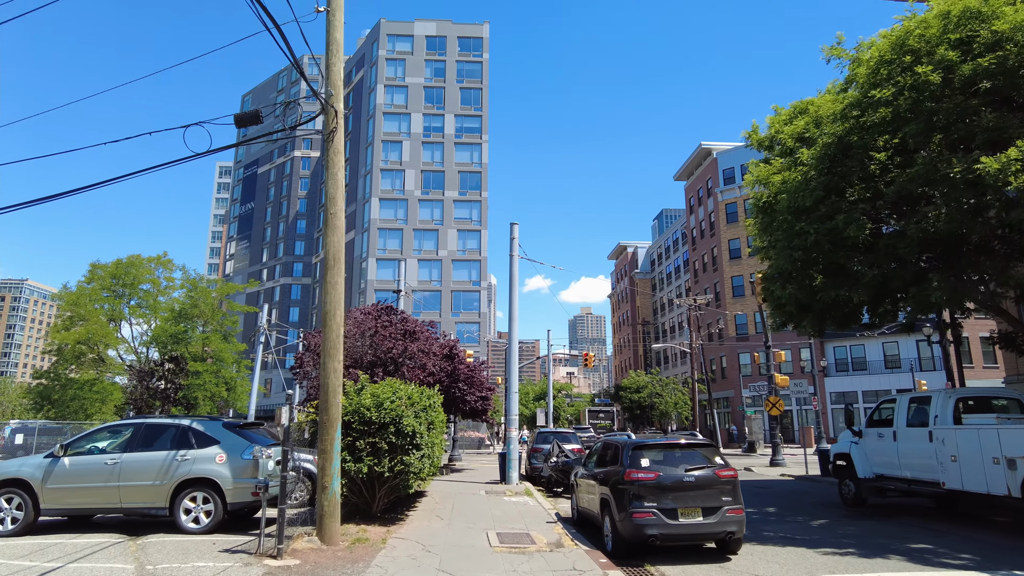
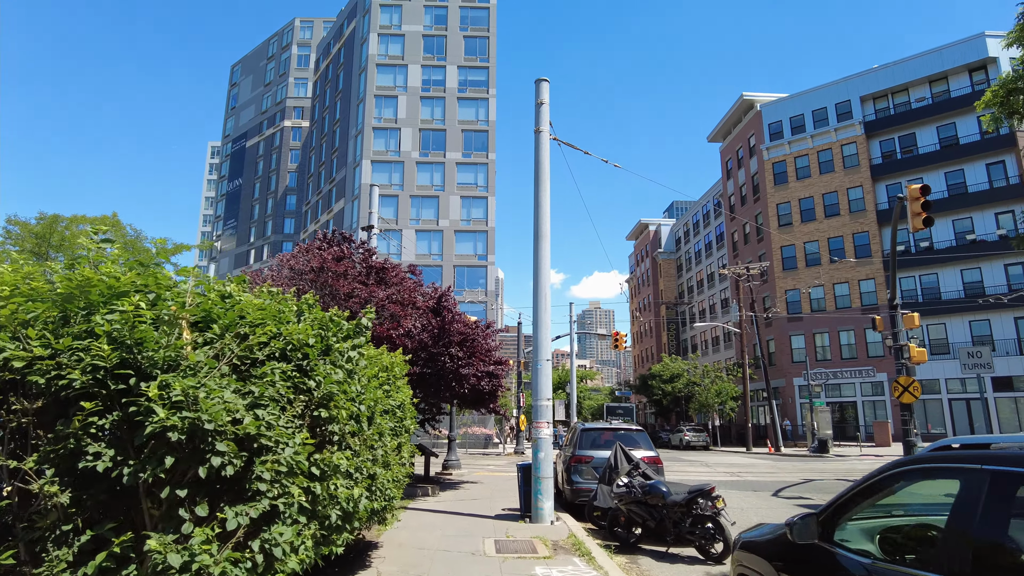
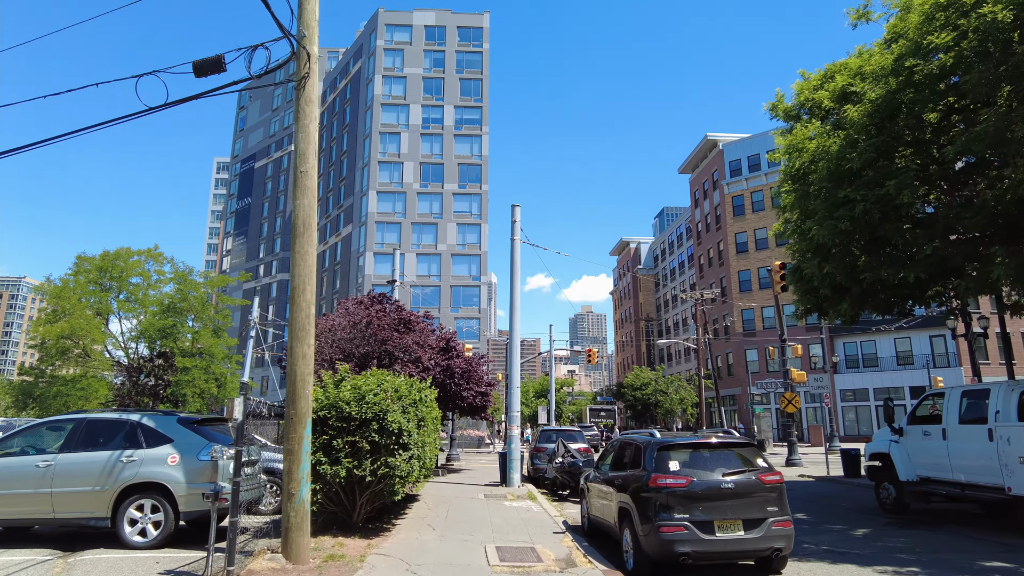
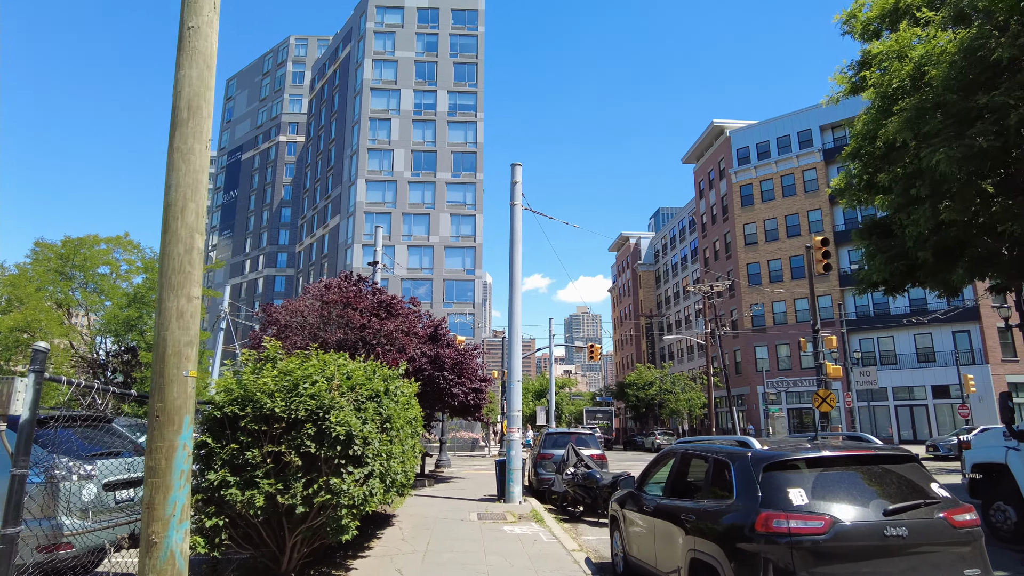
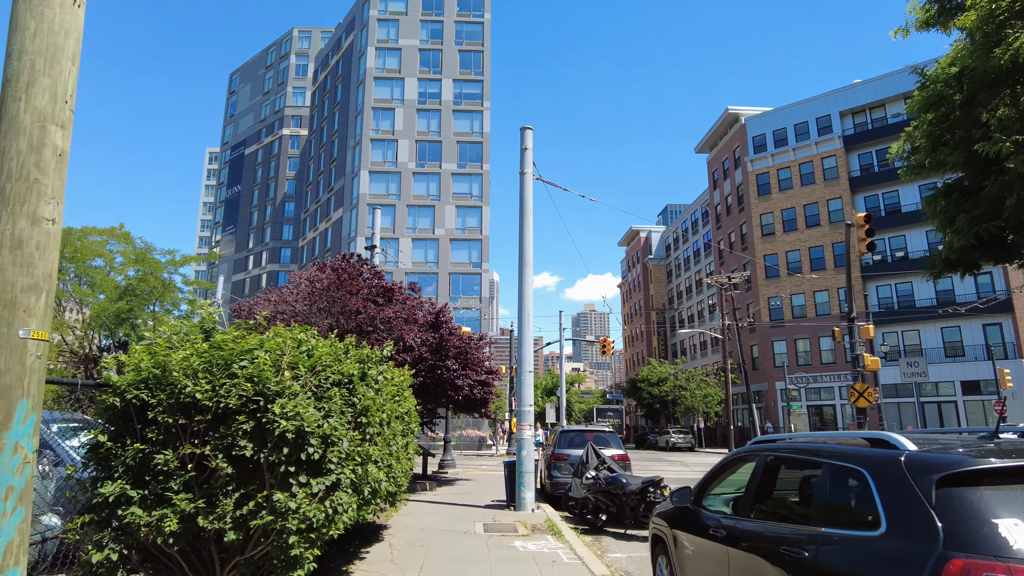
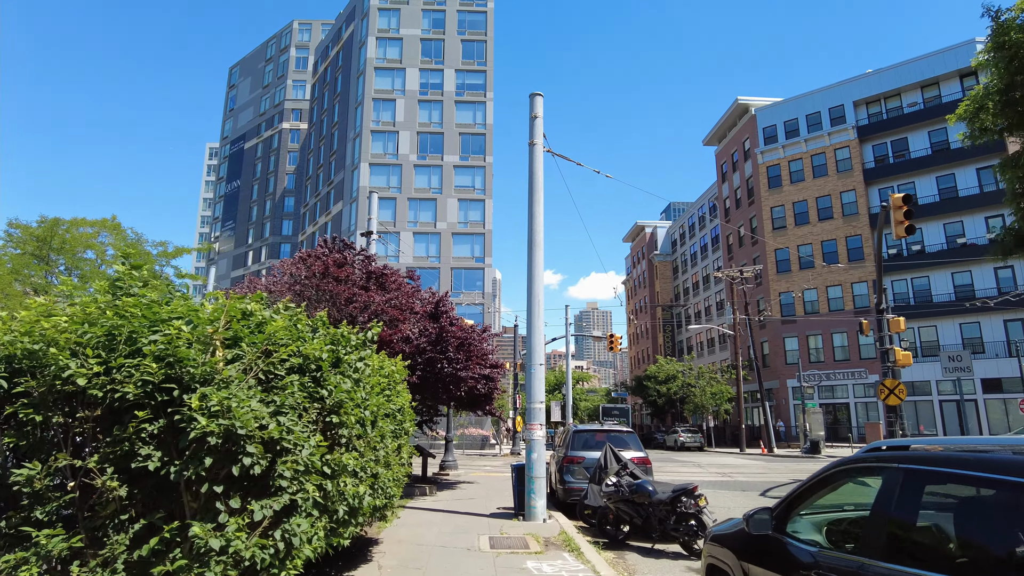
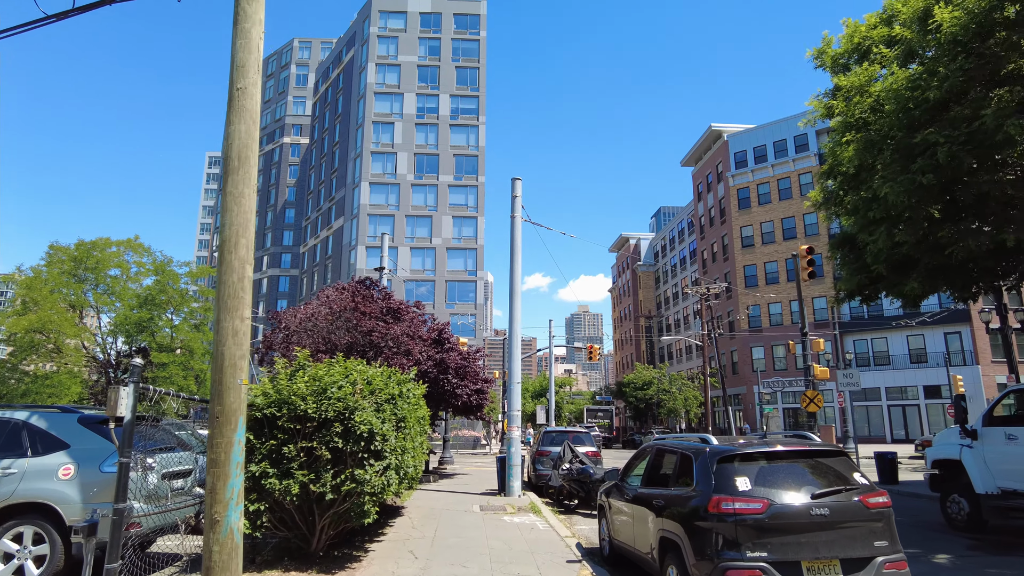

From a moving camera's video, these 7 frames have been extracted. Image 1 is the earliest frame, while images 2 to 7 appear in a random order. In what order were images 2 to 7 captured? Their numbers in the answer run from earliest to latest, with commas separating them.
3, 7, 4, 5, 6, 2
